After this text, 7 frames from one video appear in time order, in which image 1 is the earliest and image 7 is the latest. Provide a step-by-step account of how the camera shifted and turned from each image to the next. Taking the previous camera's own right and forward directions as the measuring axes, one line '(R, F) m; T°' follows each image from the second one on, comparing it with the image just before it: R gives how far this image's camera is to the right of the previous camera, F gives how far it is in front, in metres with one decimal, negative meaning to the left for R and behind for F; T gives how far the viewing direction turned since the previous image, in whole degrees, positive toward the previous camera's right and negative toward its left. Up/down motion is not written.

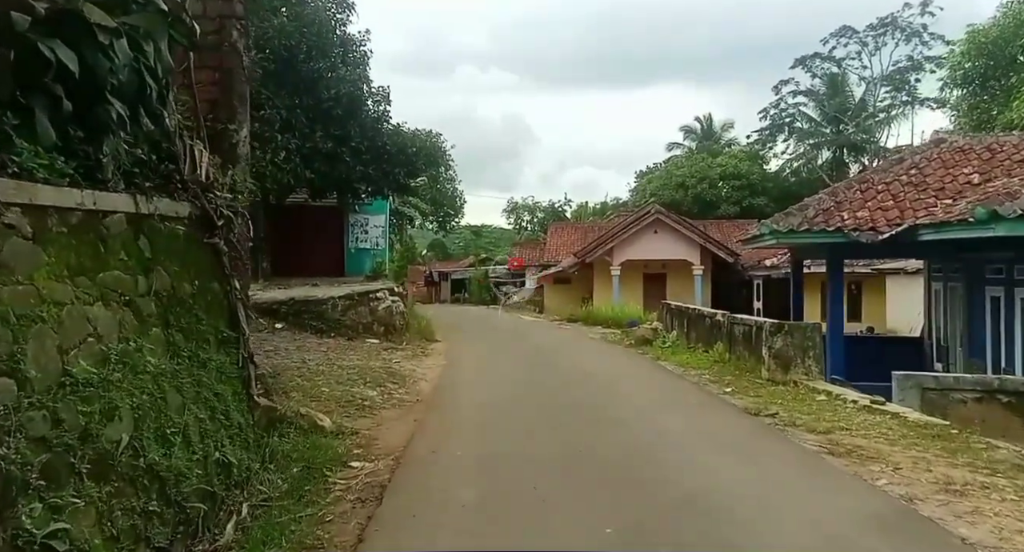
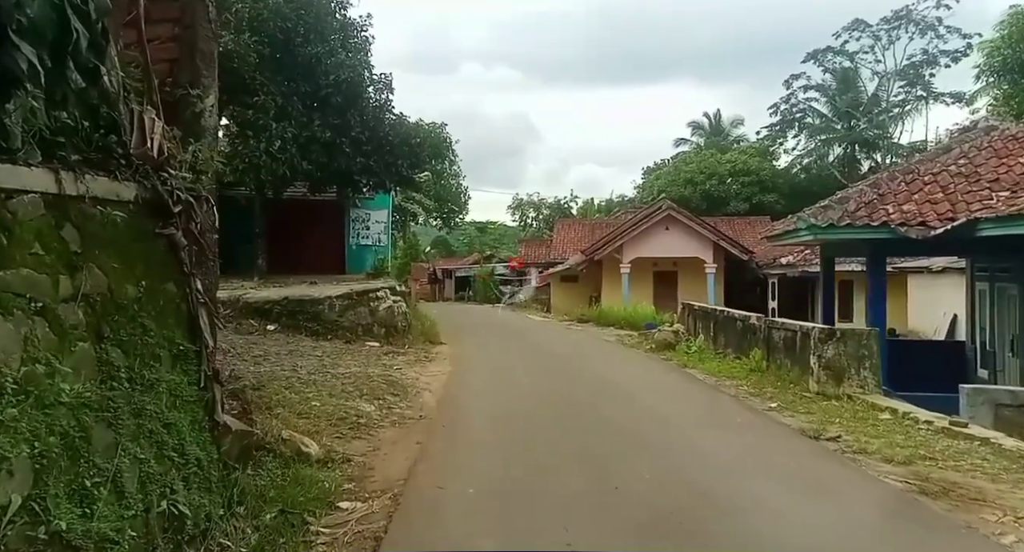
(-0.1, +1.0) m; 0°
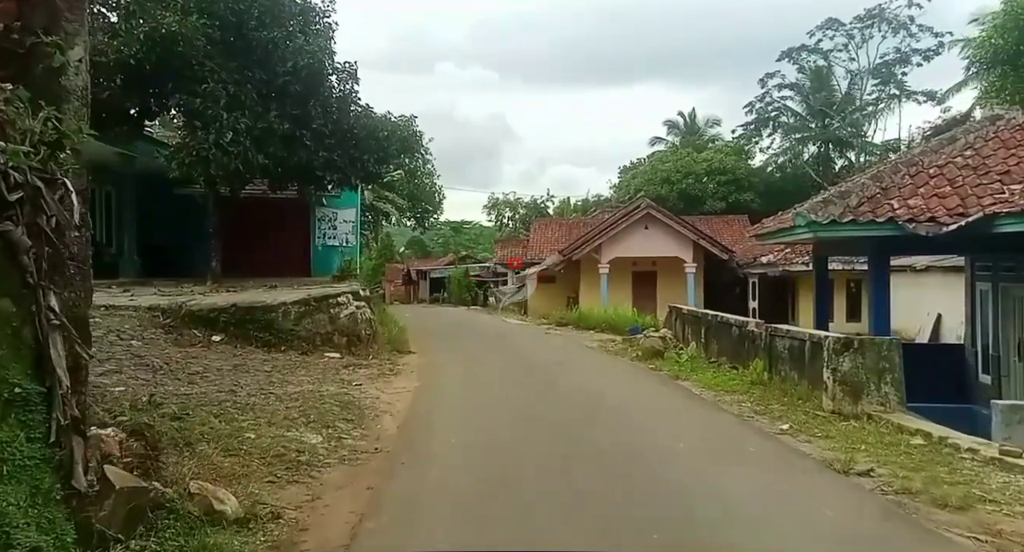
(0.0, +1.0) m; +2°
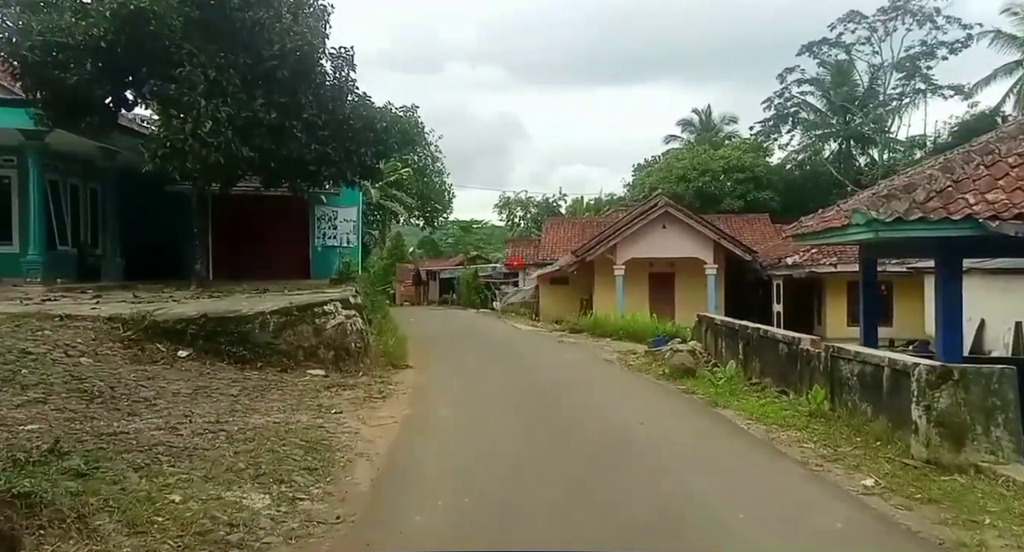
(0.0, +1.4) m; -1°
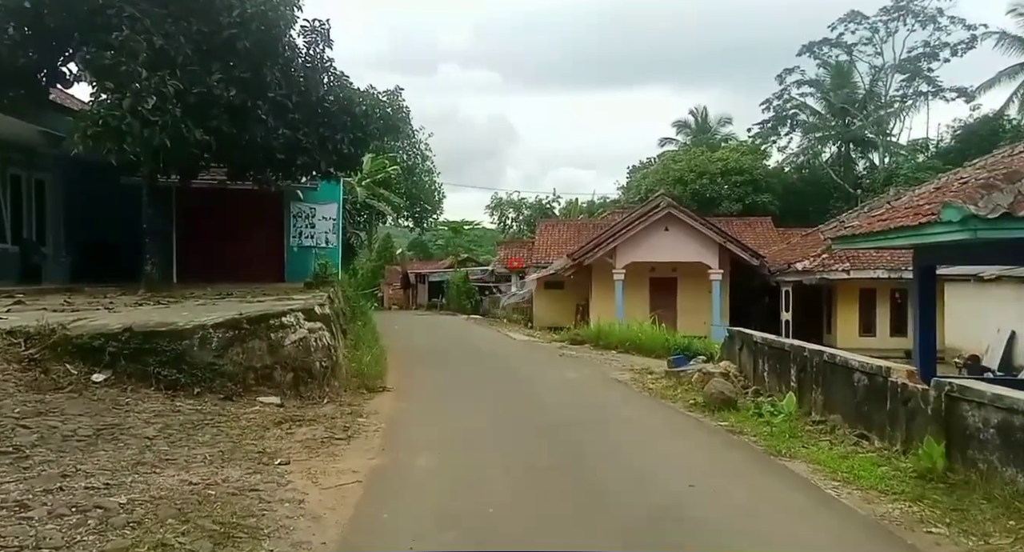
(-0.1, +1.8) m; +1°
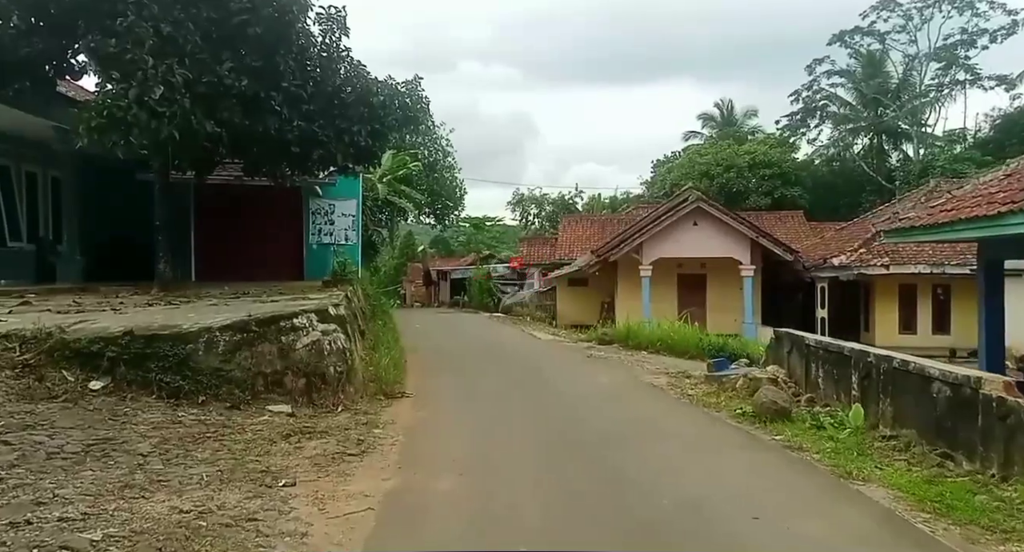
(-0.1, +0.7) m; -2°
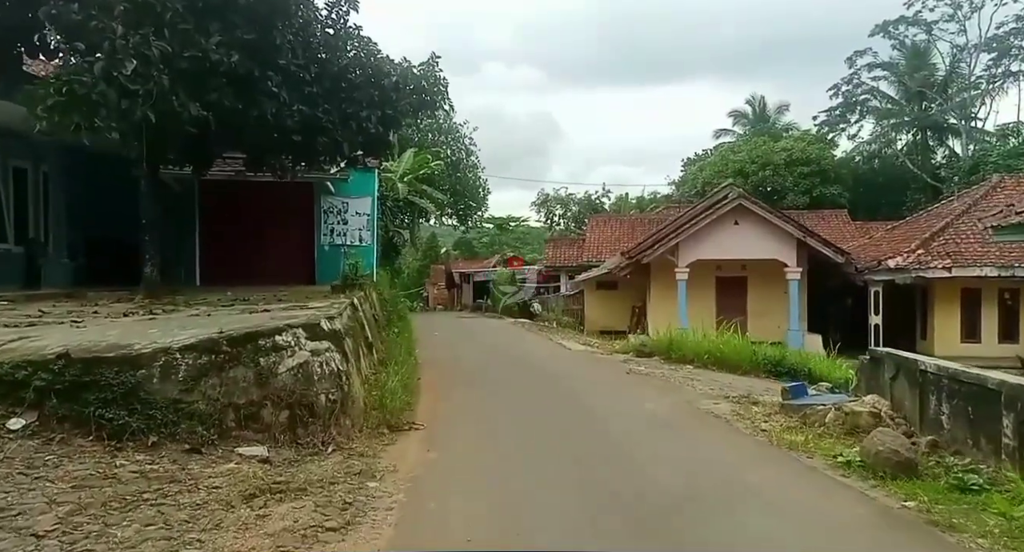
(-0.1, +1.6) m; -2°
